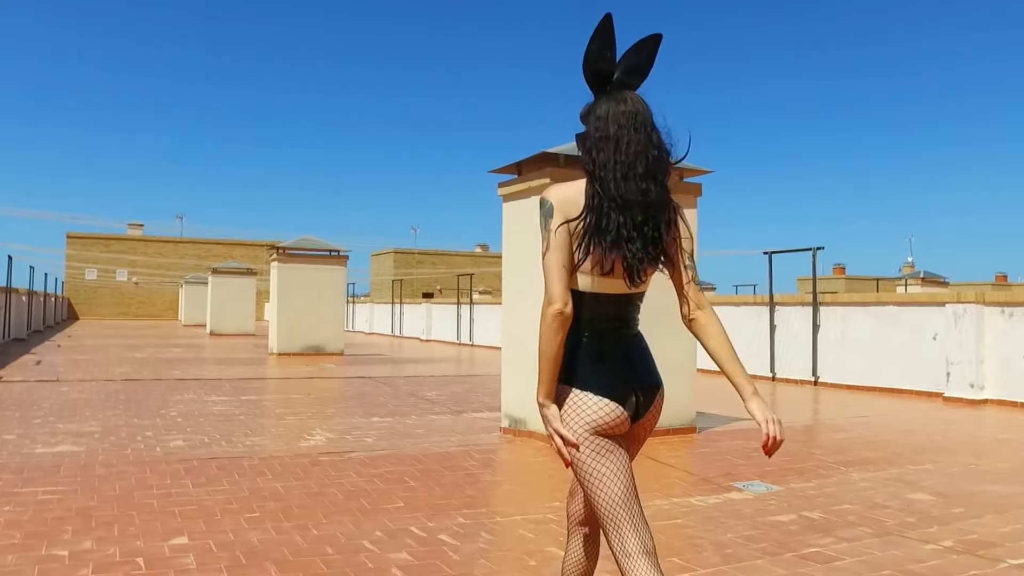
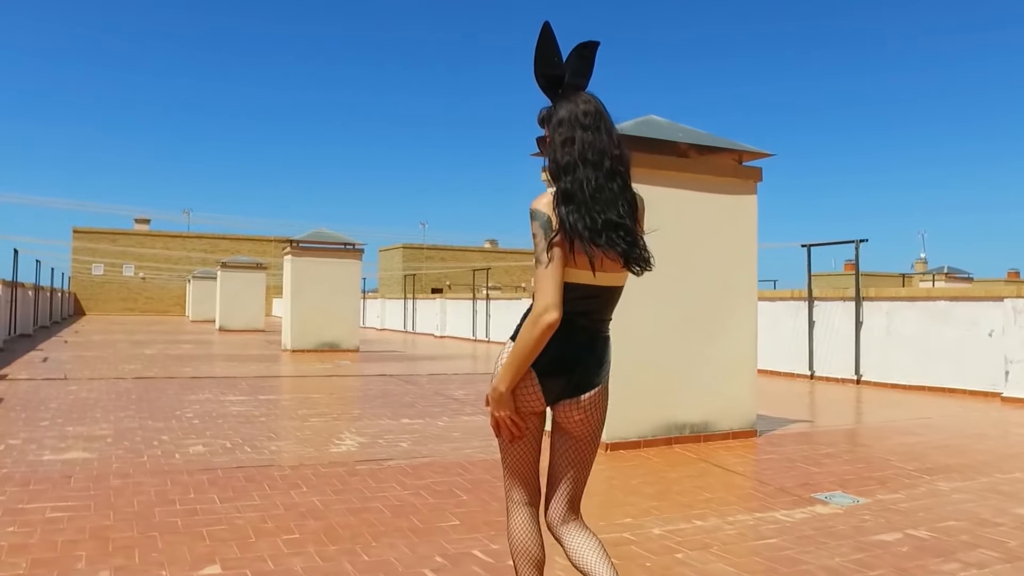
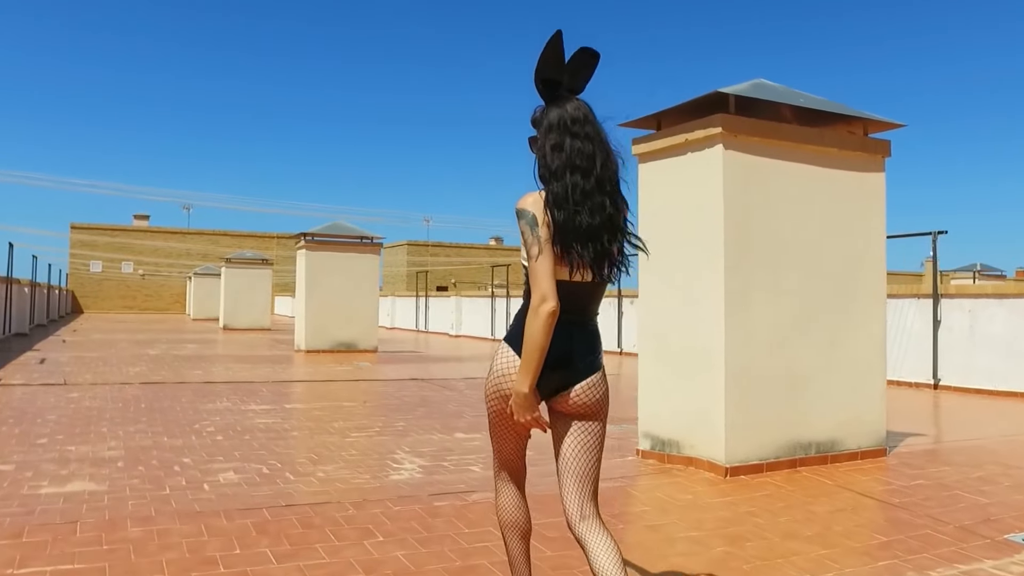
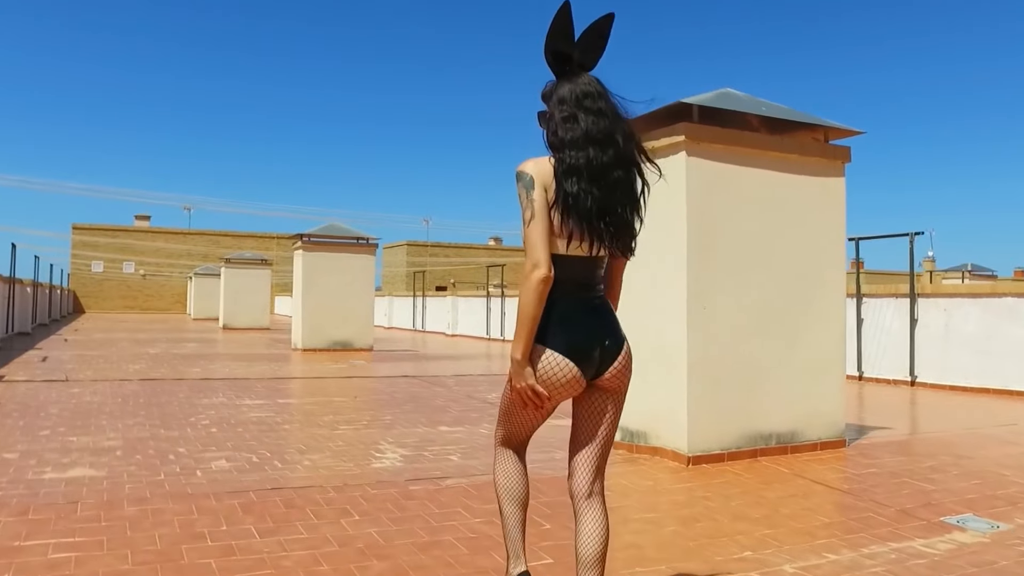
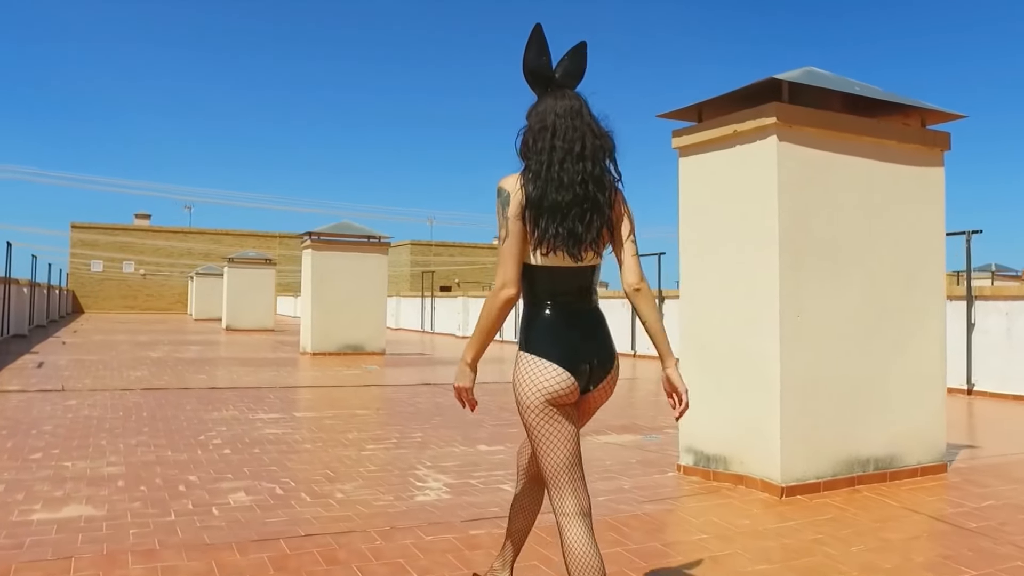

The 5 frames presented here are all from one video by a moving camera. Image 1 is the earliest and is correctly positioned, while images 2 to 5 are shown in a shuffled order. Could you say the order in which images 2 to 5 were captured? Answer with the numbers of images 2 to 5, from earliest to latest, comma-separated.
2, 4, 3, 5
